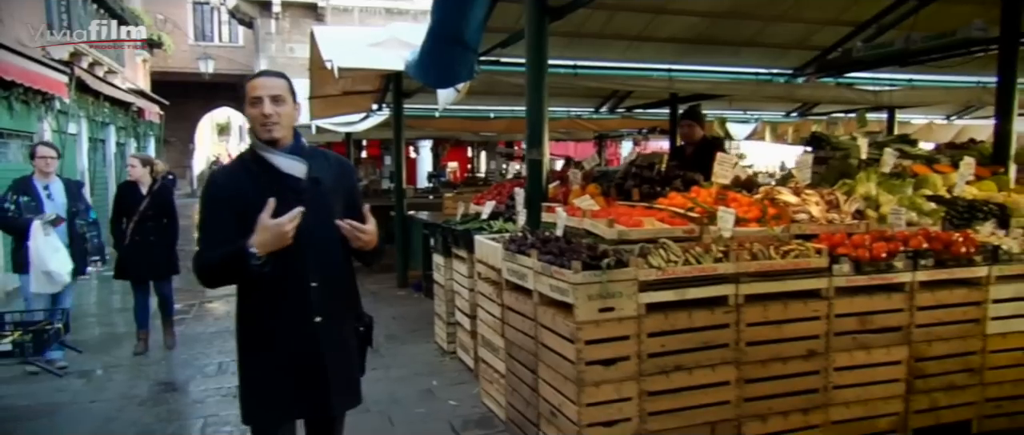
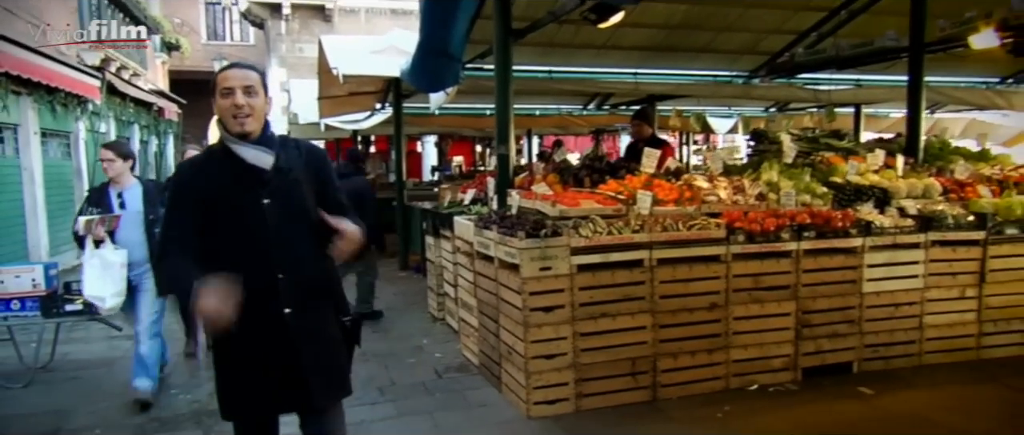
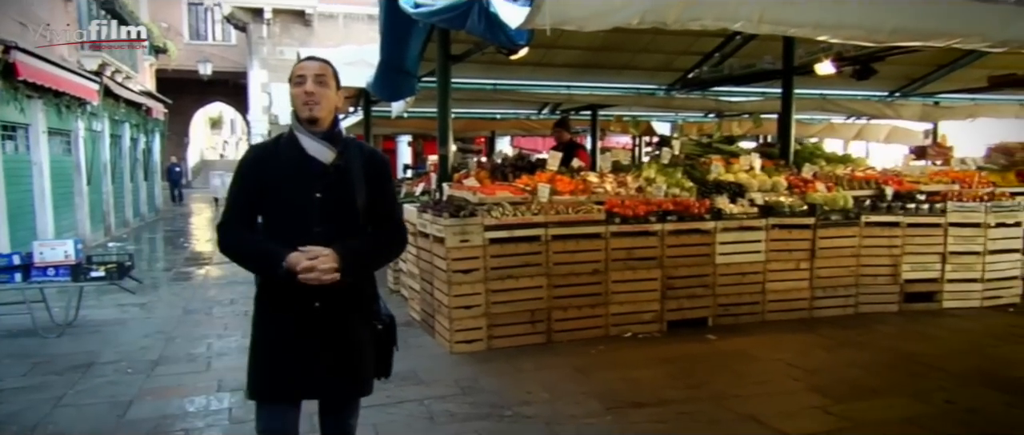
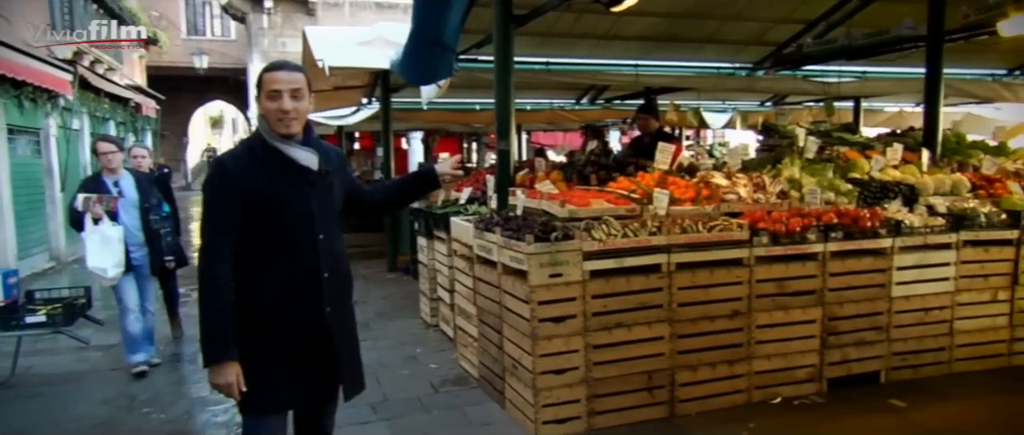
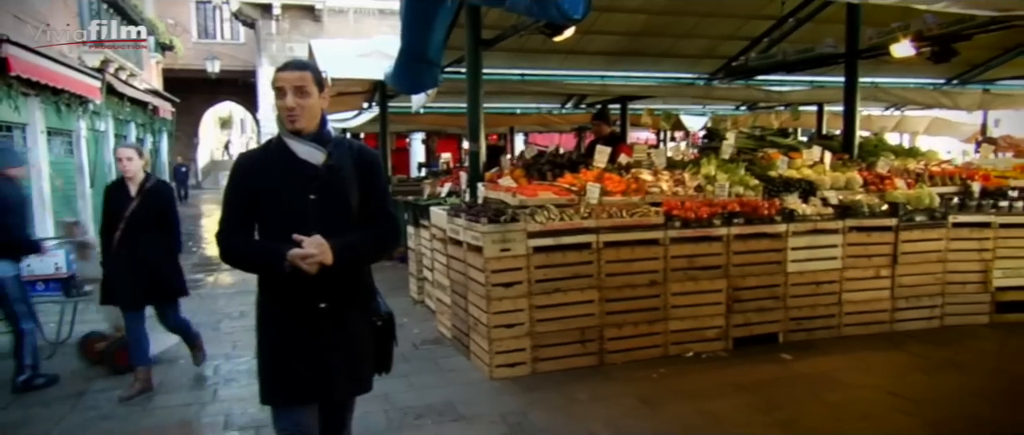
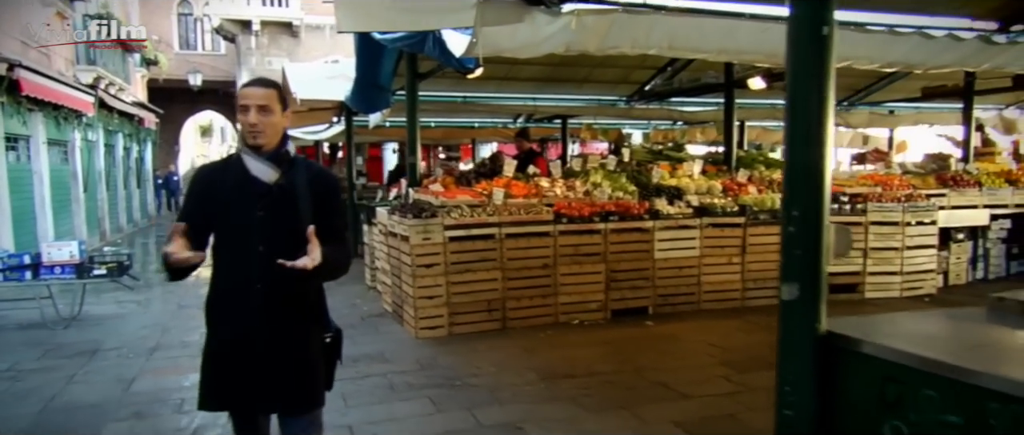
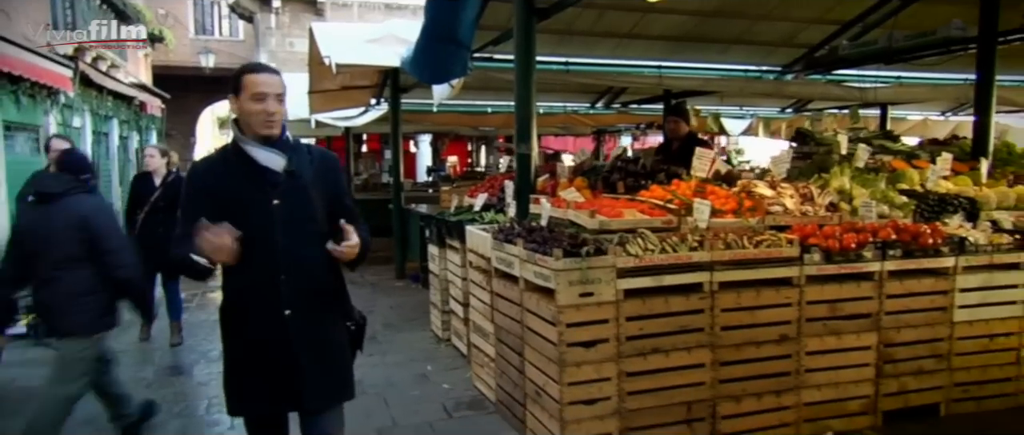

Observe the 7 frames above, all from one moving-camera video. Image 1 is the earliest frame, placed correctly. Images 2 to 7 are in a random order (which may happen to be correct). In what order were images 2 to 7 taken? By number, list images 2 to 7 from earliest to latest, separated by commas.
7, 4, 2, 5, 3, 6
